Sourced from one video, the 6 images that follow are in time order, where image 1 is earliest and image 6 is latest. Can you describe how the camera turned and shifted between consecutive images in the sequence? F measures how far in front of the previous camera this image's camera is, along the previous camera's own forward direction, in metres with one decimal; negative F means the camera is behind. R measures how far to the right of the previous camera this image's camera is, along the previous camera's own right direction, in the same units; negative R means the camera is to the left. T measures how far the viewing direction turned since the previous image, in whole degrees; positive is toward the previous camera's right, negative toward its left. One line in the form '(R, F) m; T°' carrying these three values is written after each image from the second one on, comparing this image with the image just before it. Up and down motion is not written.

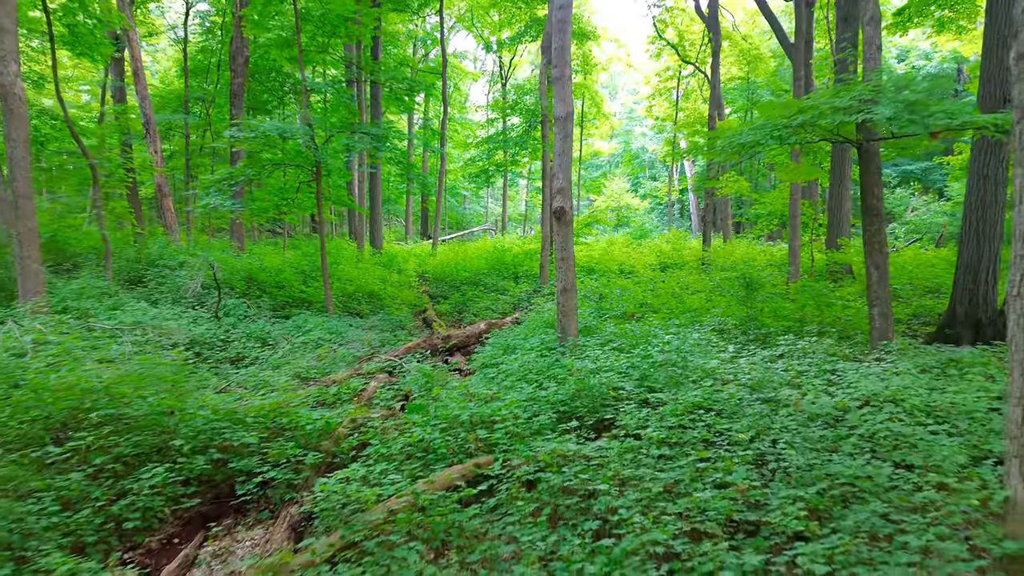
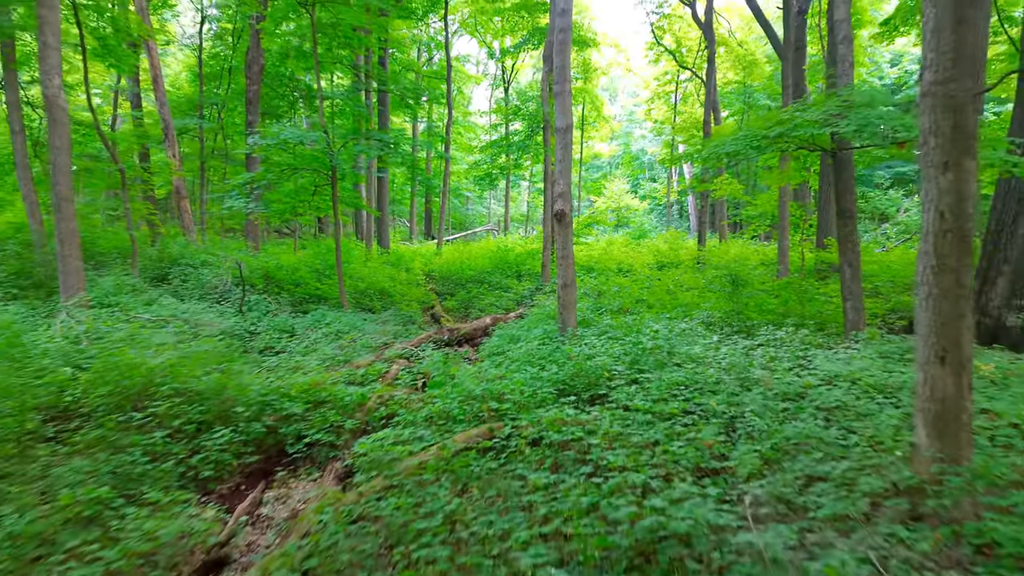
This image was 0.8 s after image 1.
(0.0, -0.6) m; 0°
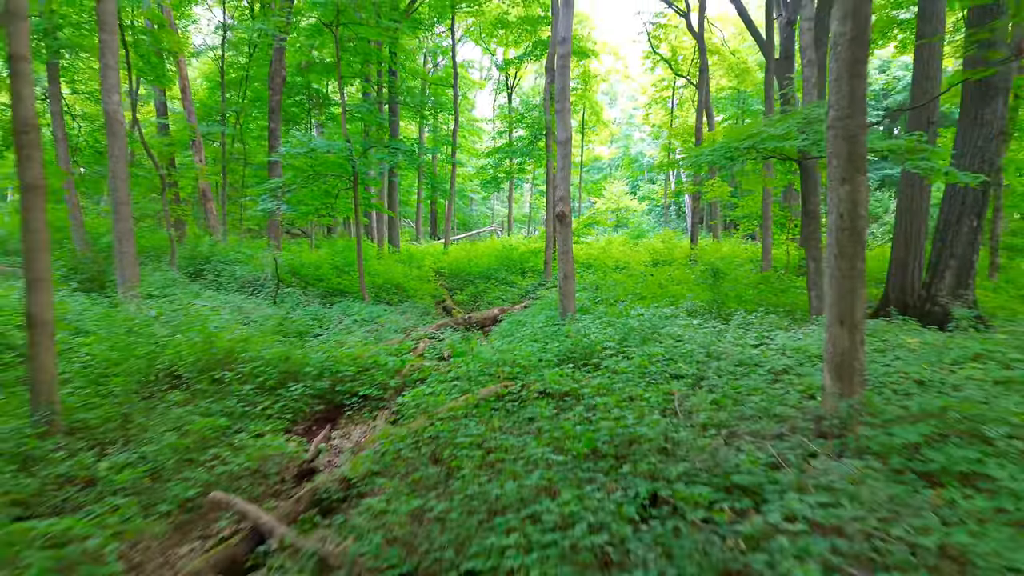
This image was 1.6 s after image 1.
(-0.1, -1.0) m; 0°
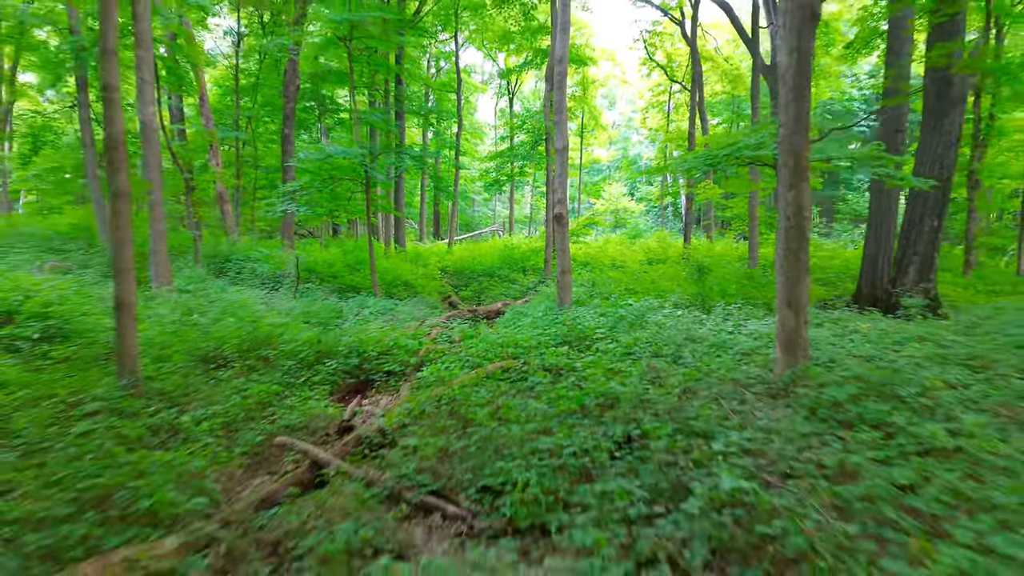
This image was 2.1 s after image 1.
(0.0, -0.8) m; 0°
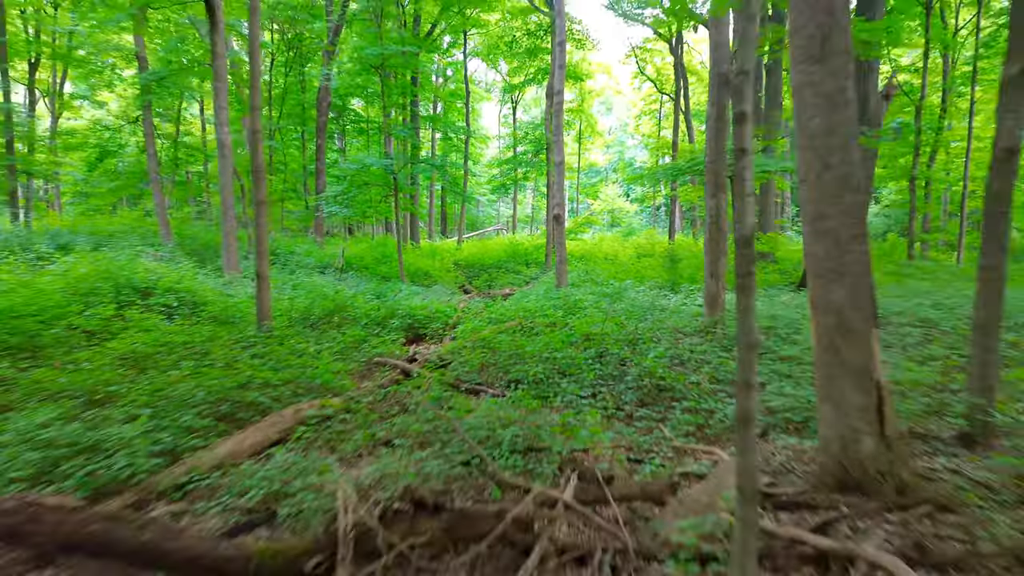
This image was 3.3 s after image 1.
(-0.1, -2.3) m; 0°
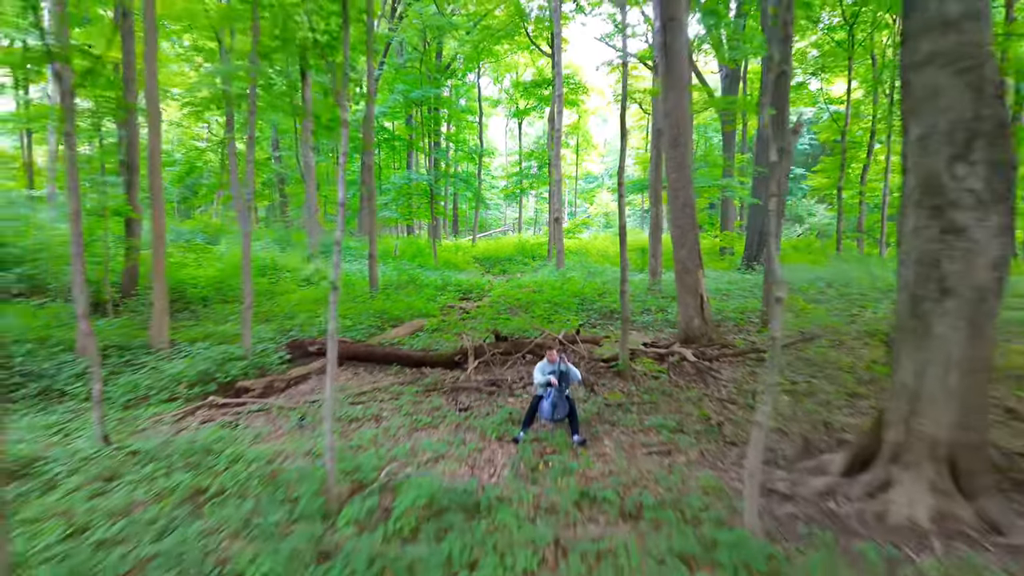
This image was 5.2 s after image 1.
(-0.2, -4.3) m; 0°
